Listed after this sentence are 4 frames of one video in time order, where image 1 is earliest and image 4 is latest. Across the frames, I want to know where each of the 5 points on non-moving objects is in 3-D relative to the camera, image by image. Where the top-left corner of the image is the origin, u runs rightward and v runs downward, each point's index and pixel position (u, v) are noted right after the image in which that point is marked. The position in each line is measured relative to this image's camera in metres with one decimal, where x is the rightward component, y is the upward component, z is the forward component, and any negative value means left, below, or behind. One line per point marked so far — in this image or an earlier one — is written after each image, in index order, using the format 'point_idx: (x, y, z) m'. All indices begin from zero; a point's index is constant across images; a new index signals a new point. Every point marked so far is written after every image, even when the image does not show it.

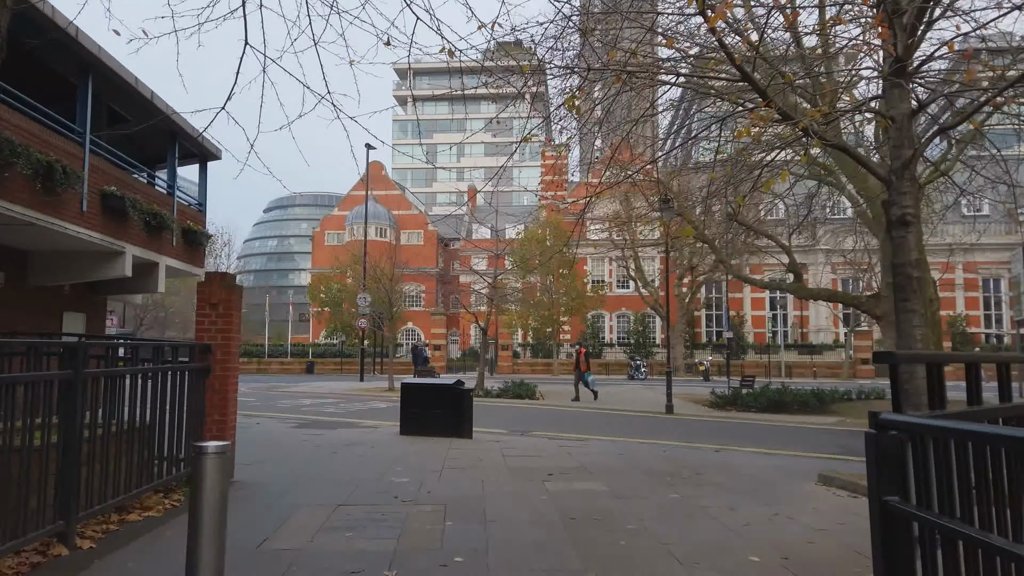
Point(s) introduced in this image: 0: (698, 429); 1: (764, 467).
0: (+3.3, -2.5, +13.1) m
1: (+2.8, -2.0, +8.1) m
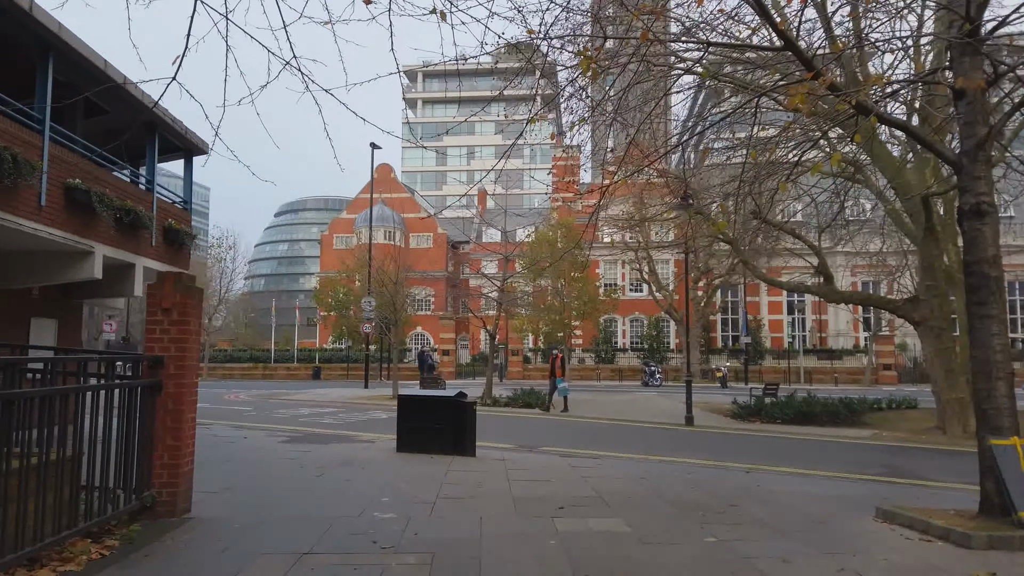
0: (+3.4, -2.6, +12.0) m
1: (+2.8, -2.0, +7.1) m
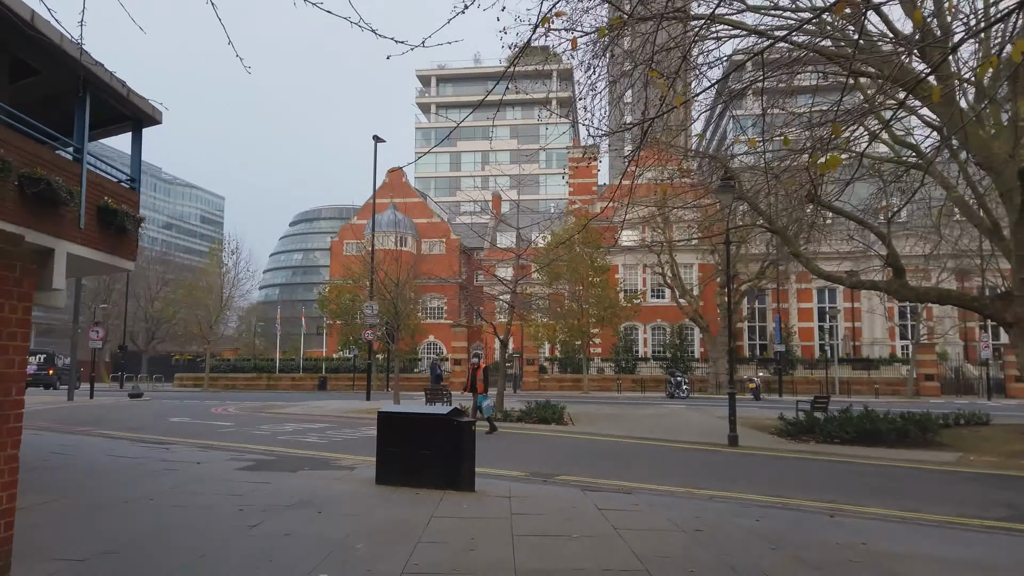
0: (+3.6, -2.5, +9.8) m
1: (+2.9, -1.8, +4.9) m
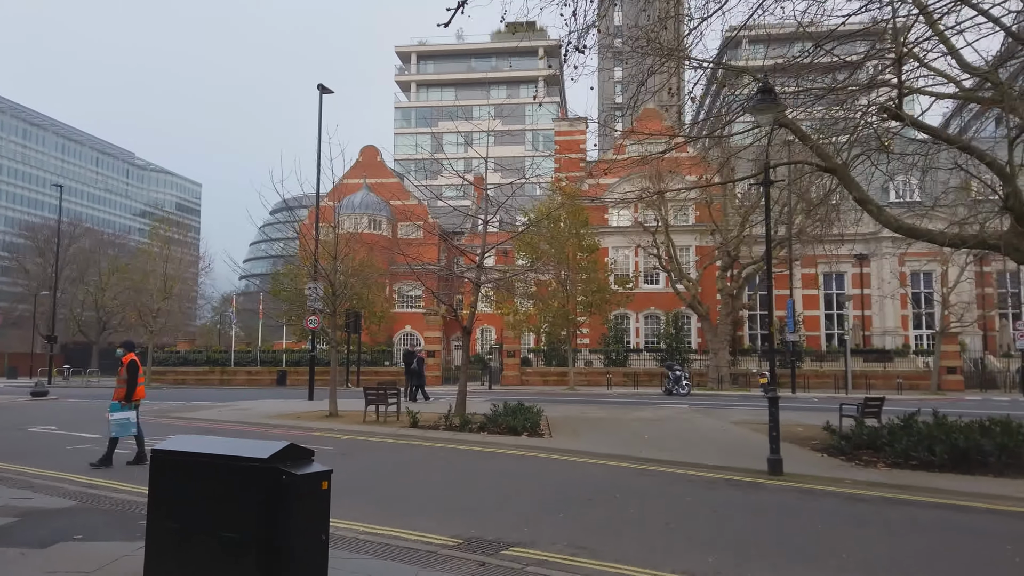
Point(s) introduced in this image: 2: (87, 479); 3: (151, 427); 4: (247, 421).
0: (+3.0, -2.0, +6.0) m
1: (+2.3, -1.4, +1.1) m
2: (-4.8, -2.1, +8.3) m
3: (-6.9, -2.7, +14.1) m
4: (-5.5, -2.7, +15.2) m
